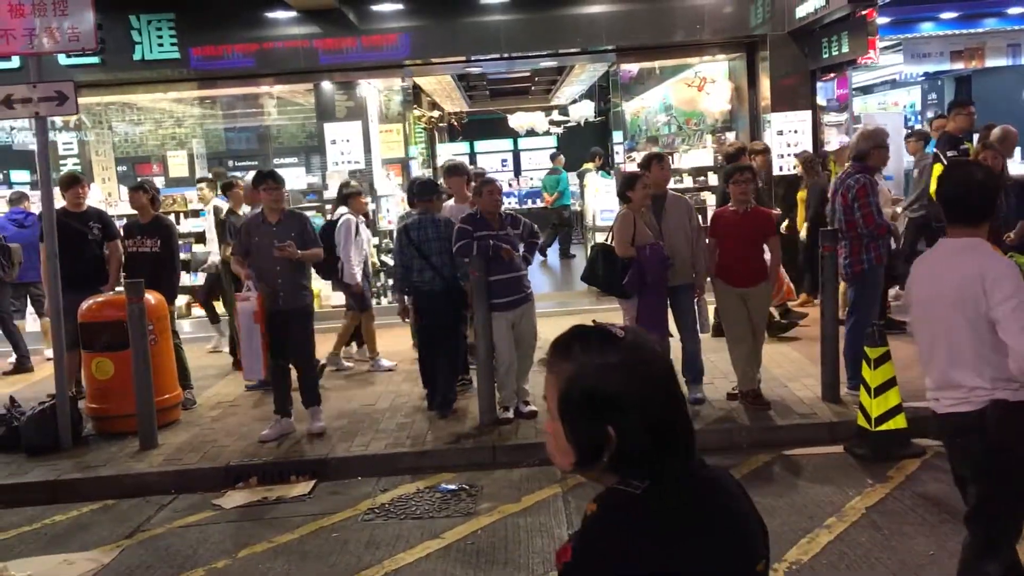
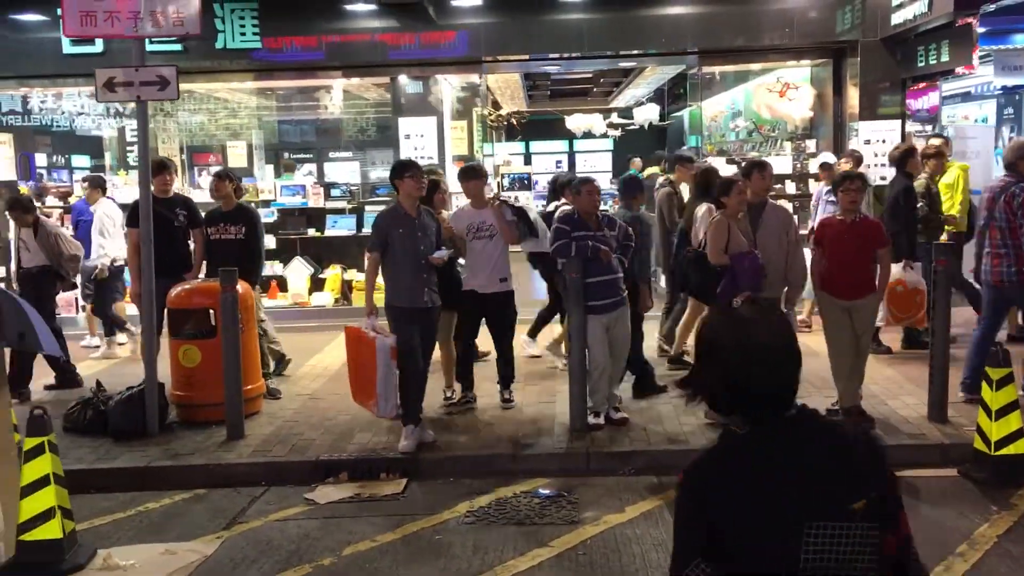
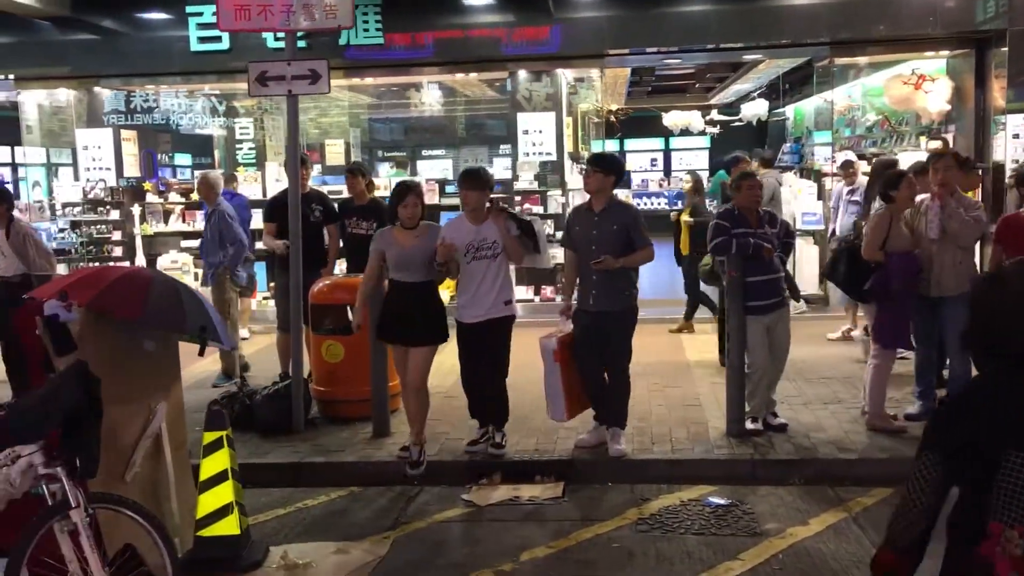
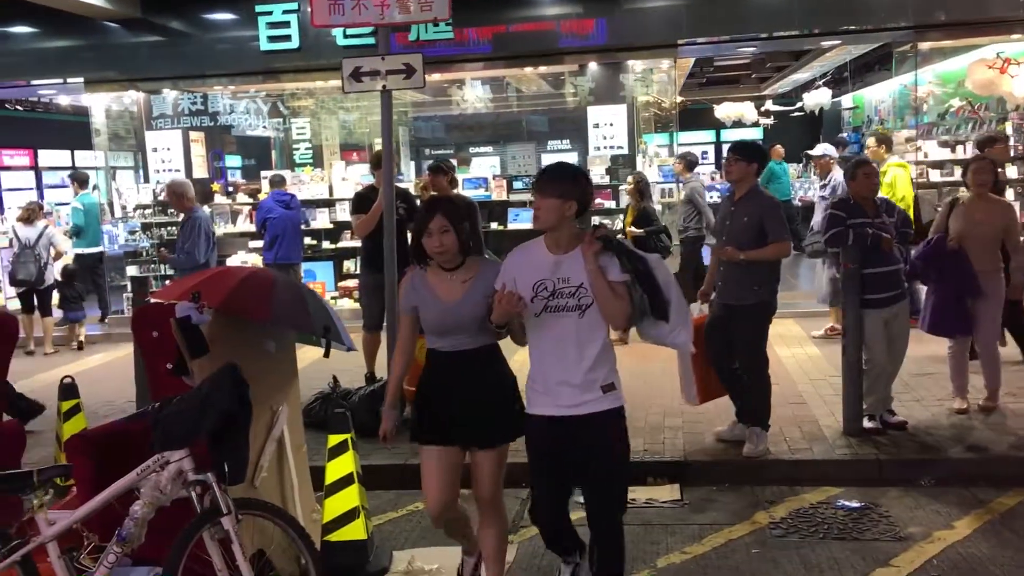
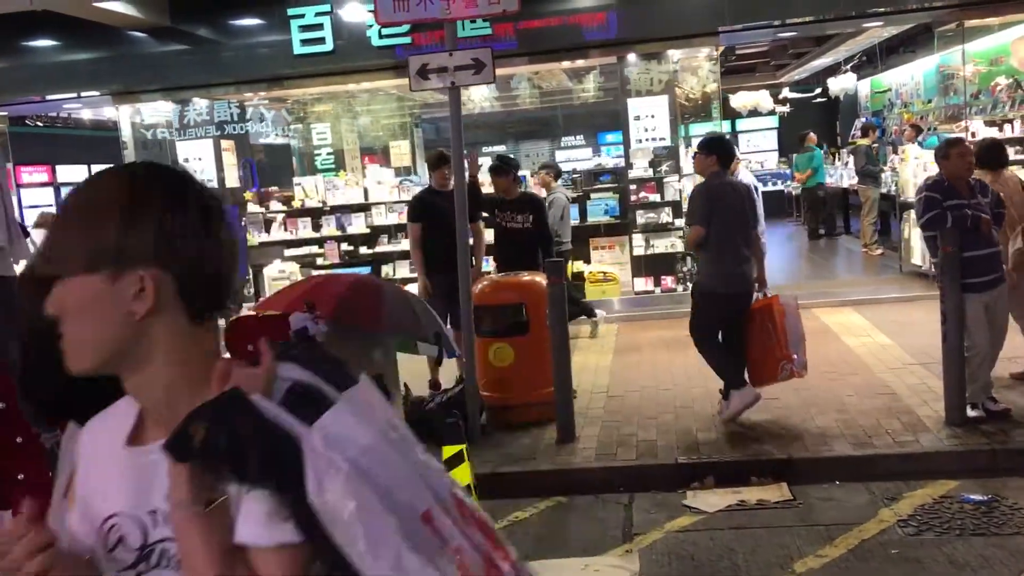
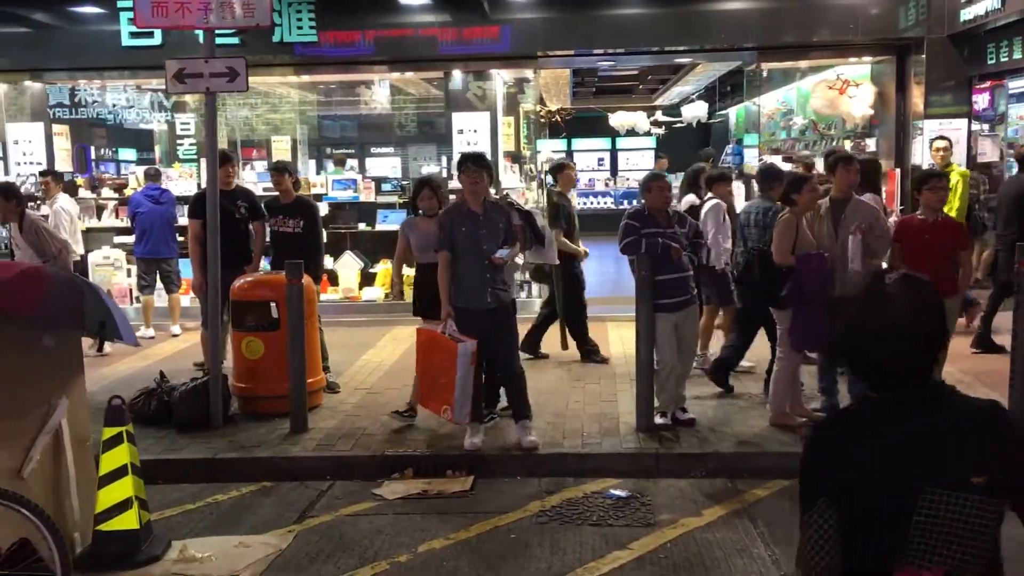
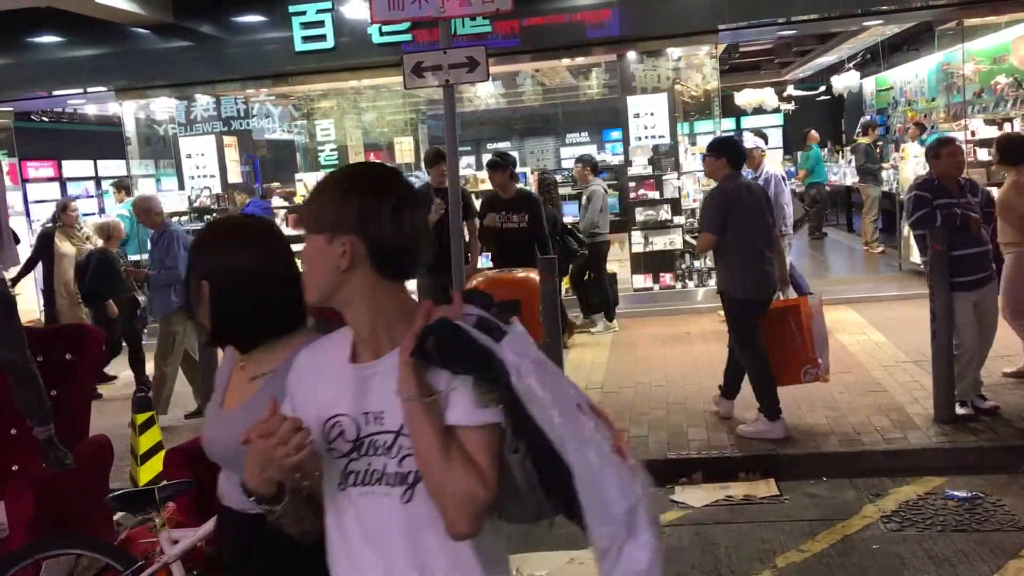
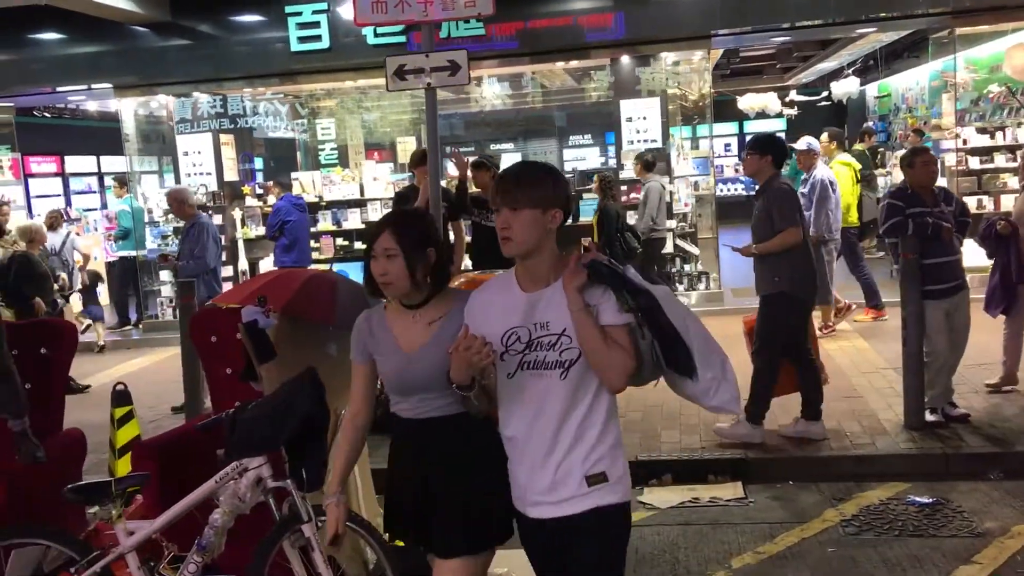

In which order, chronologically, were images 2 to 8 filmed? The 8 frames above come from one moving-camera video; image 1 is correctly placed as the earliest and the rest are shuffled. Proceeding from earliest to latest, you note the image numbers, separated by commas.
2, 6, 3, 4, 8, 7, 5
